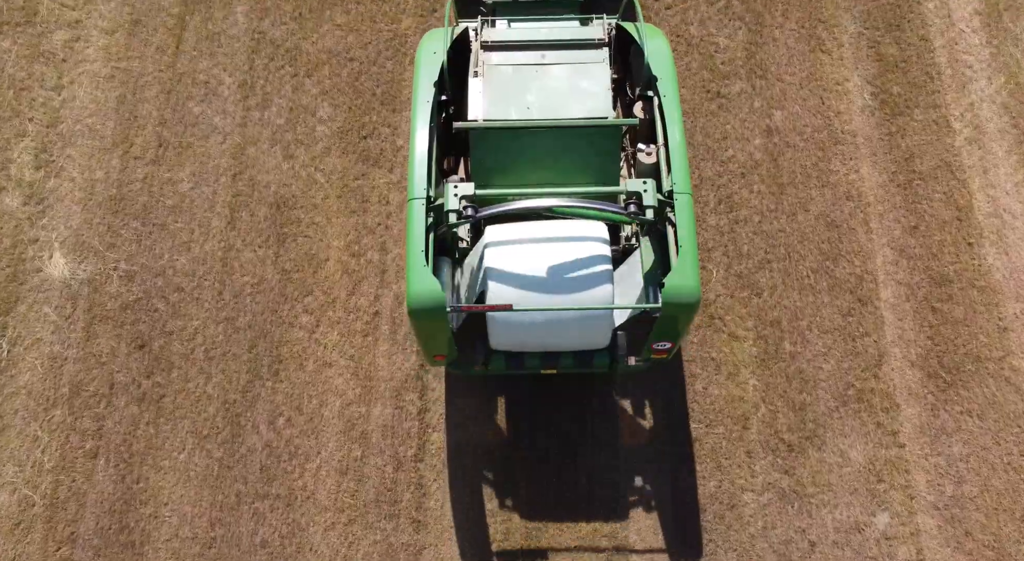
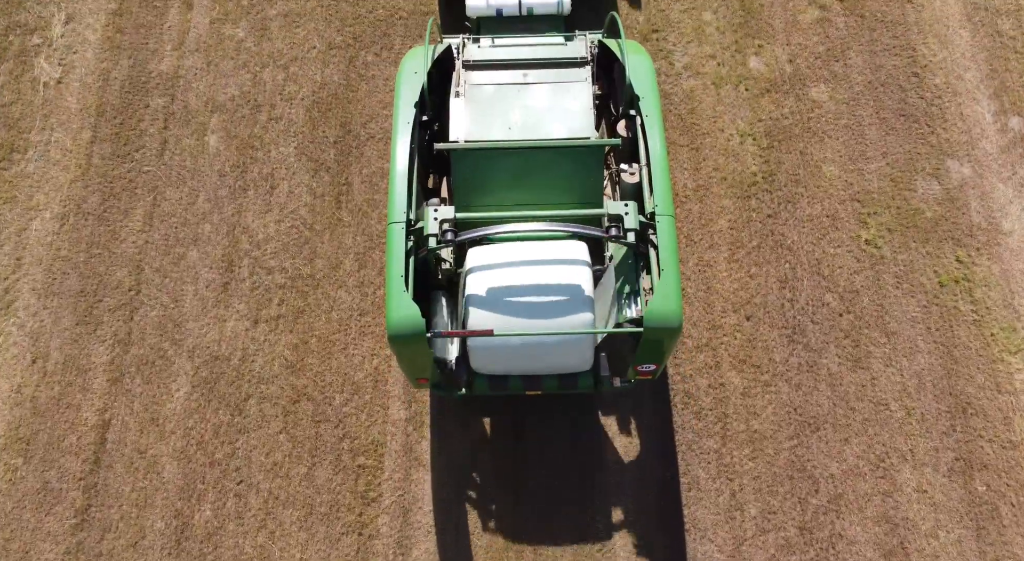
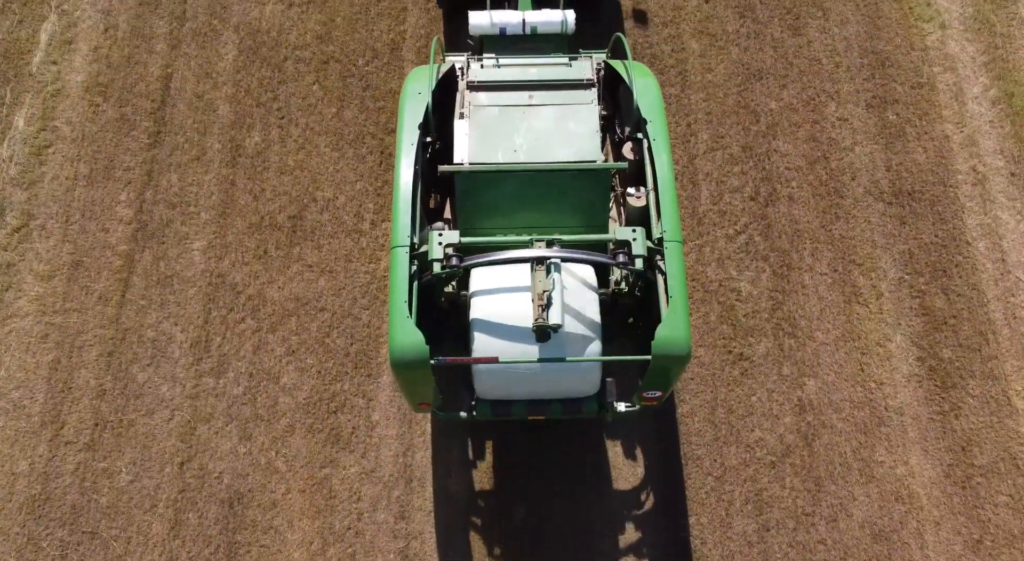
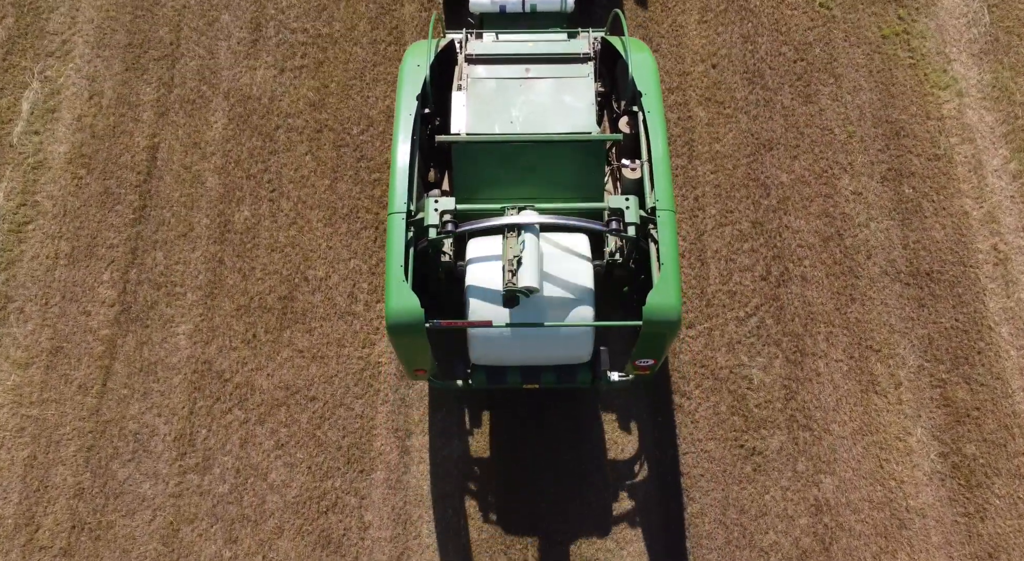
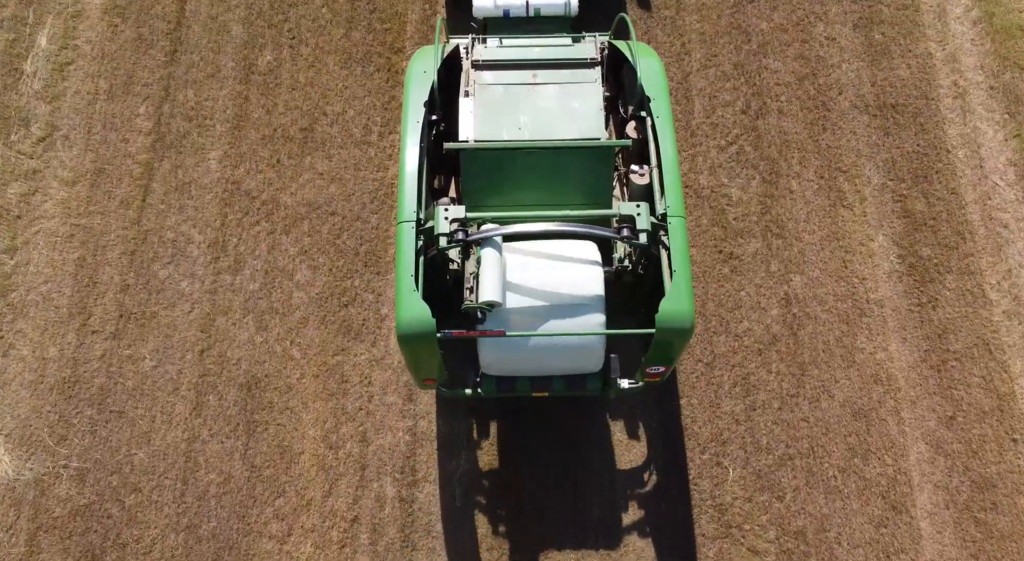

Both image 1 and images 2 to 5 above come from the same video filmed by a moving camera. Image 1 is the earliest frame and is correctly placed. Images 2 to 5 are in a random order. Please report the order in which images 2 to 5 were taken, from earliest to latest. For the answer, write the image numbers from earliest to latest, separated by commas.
5, 3, 4, 2
